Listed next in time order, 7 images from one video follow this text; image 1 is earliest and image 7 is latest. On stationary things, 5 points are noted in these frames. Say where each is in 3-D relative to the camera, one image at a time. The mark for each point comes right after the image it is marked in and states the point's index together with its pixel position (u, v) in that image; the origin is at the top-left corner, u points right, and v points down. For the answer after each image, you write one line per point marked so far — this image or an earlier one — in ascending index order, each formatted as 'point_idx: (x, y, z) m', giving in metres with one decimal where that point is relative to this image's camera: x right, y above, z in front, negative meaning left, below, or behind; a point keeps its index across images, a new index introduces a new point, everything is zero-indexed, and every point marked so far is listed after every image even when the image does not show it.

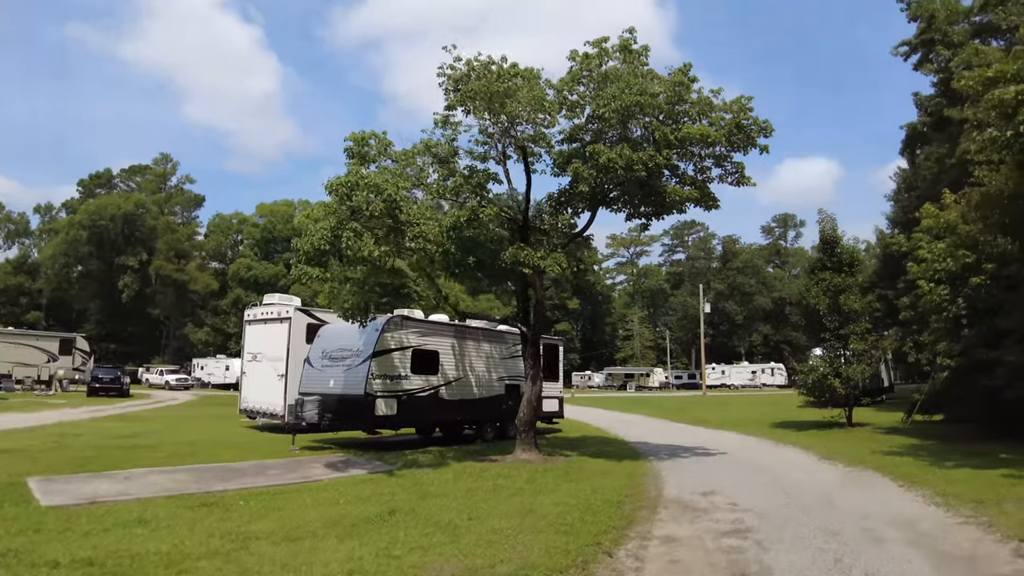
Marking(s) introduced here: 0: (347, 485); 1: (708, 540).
0: (-2.7, -3.2, +11.7) m
1: (+2.2, -2.9, +8.2) m
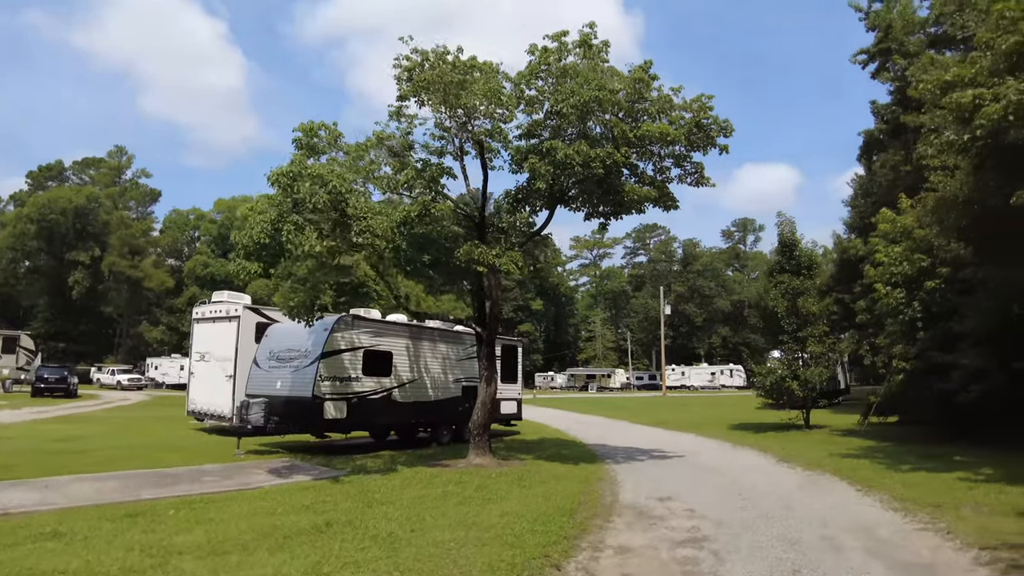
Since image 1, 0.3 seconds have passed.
0: (-3.4, -3.1, +11.1) m
1: (+1.6, -2.8, +7.8) m
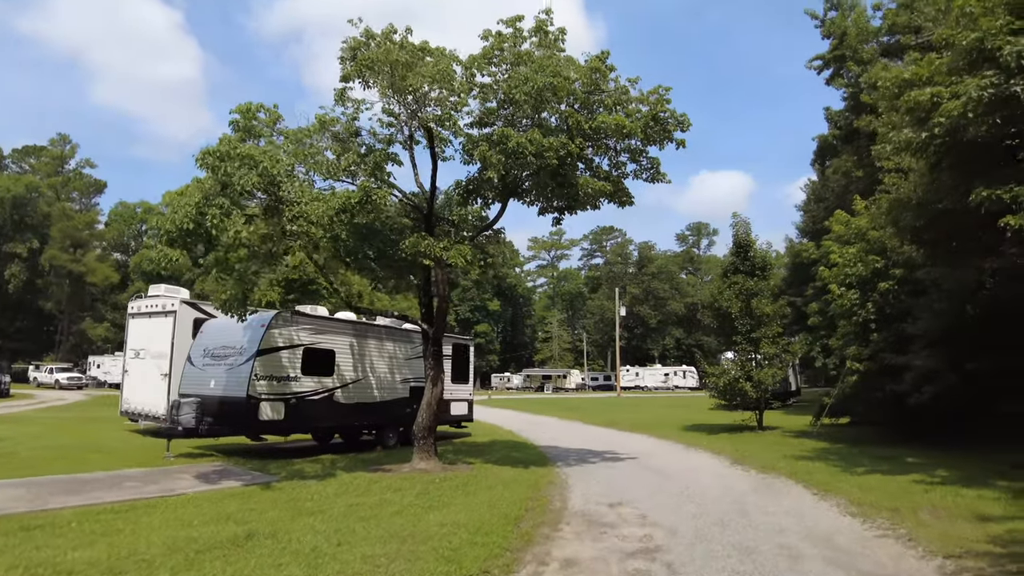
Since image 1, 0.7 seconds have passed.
0: (-4.3, -3.0, +10.2) m
1: (+1.0, -2.8, +7.3) m
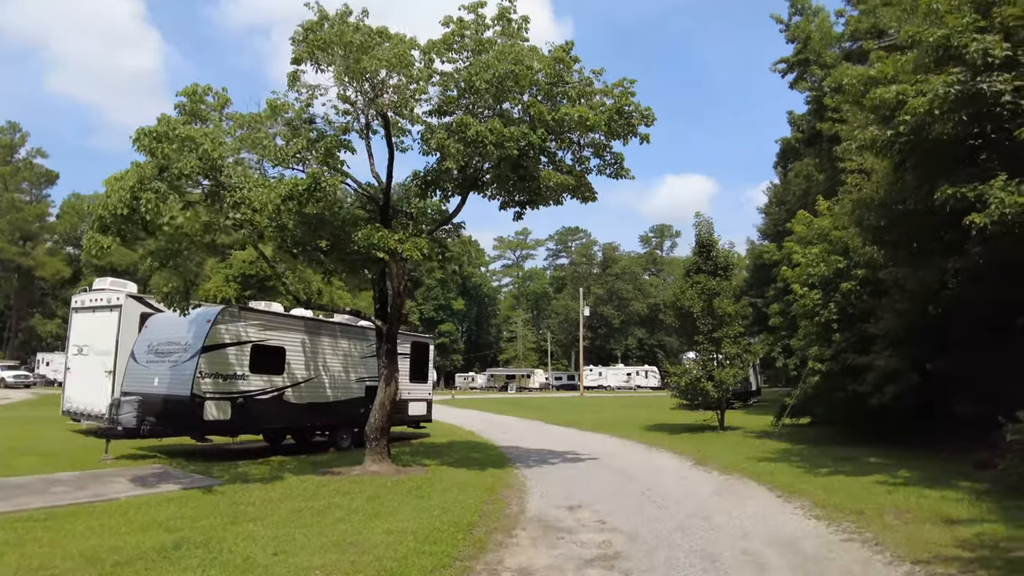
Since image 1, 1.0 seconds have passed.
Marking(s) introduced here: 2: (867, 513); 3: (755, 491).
0: (-4.9, -2.9, +9.5) m
1: (+0.5, -2.7, +6.8) m
2: (+4.2, -2.6, +8.4) m
3: (+3.5, -3.0, +10.4) m
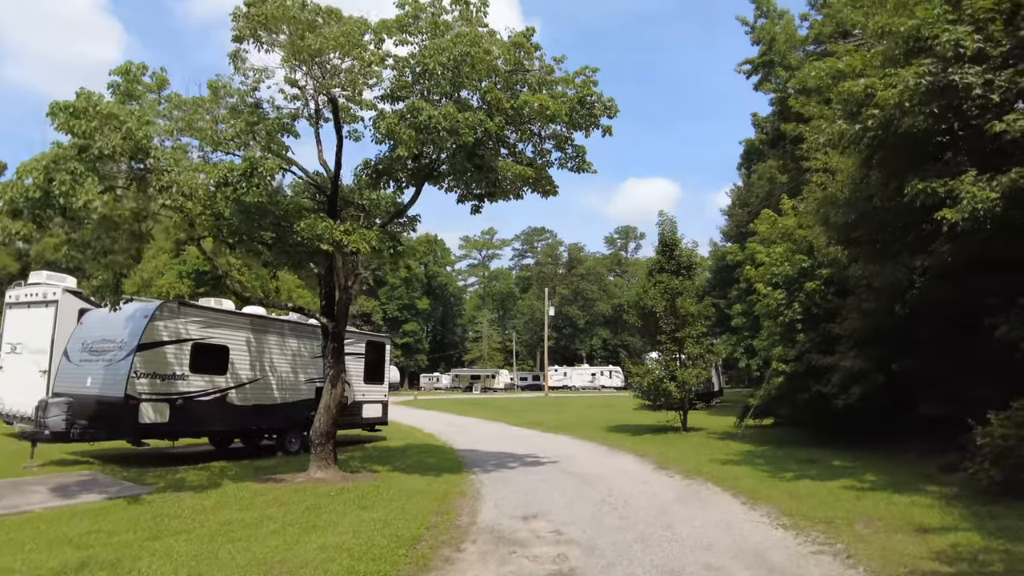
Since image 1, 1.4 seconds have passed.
0: (-5.5, -2.8, +8.7) m
1: (+0.1, -2.6, +6.2) m
2: (+3.6, -2.6, +8.0) m
3: (+2.9, -2.9, +10.0) m
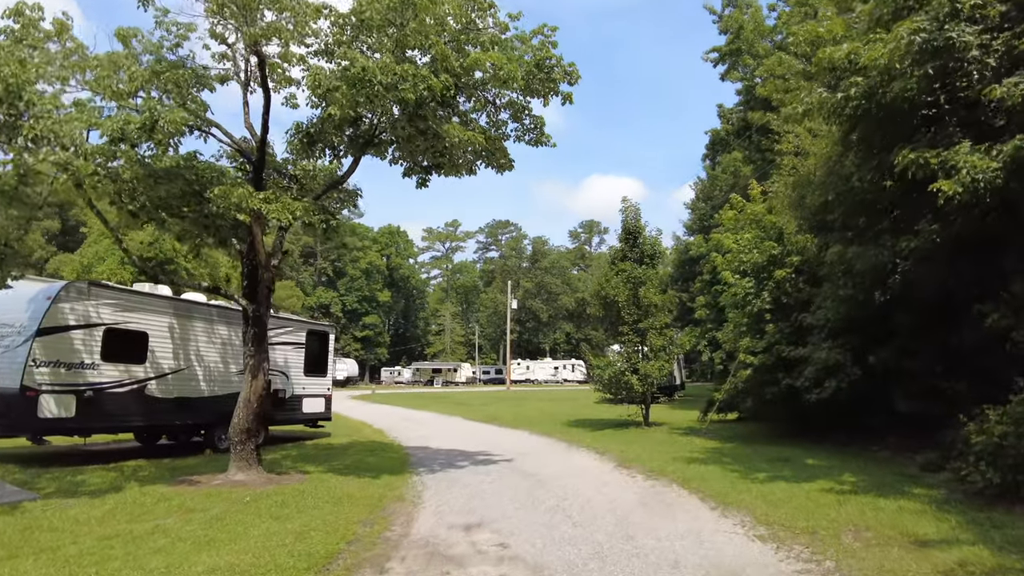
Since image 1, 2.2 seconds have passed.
0: (-6.1, -2.5, +7.2) m
1: (-0.5, -2.4, +5.1) m
2: (+3.0, -2.4, +7.0) m
3: (+2.1, -2.7, +8.9) m
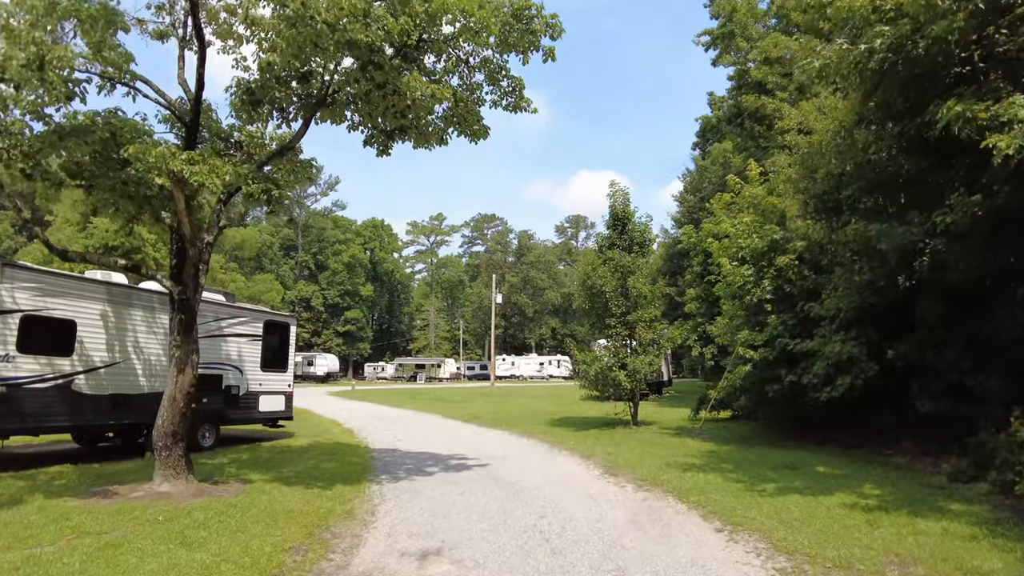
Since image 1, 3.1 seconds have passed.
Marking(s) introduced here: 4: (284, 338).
0: (-6.4, -2.2, +5.7) m
1: (-0.7, -2.2, +3.6) m
2: (+2.7, -2.2, +5.6) m
3: (+1.8, -2.4, +7.5) m
4: (-5.2, -1.1, +16.4) m
